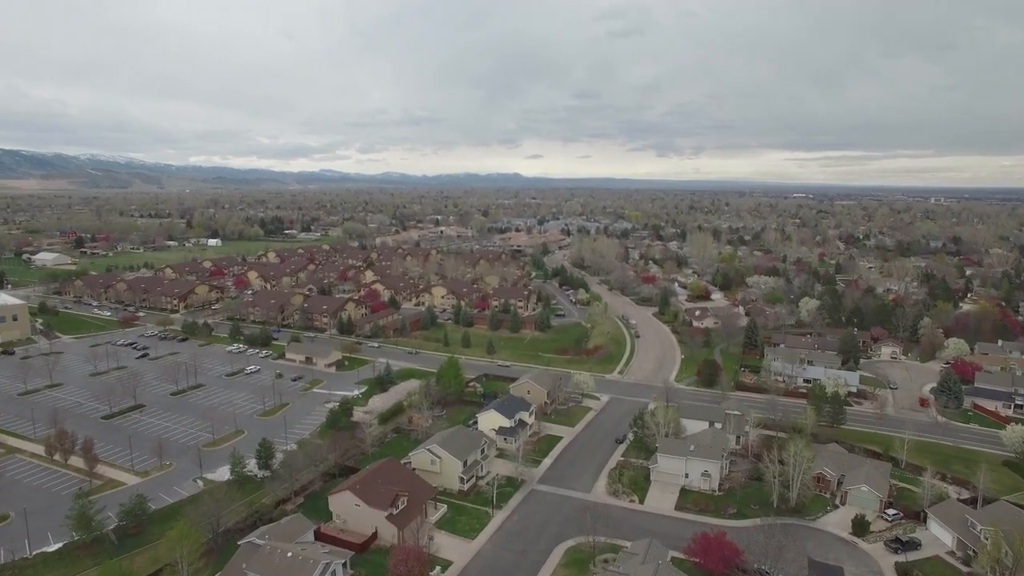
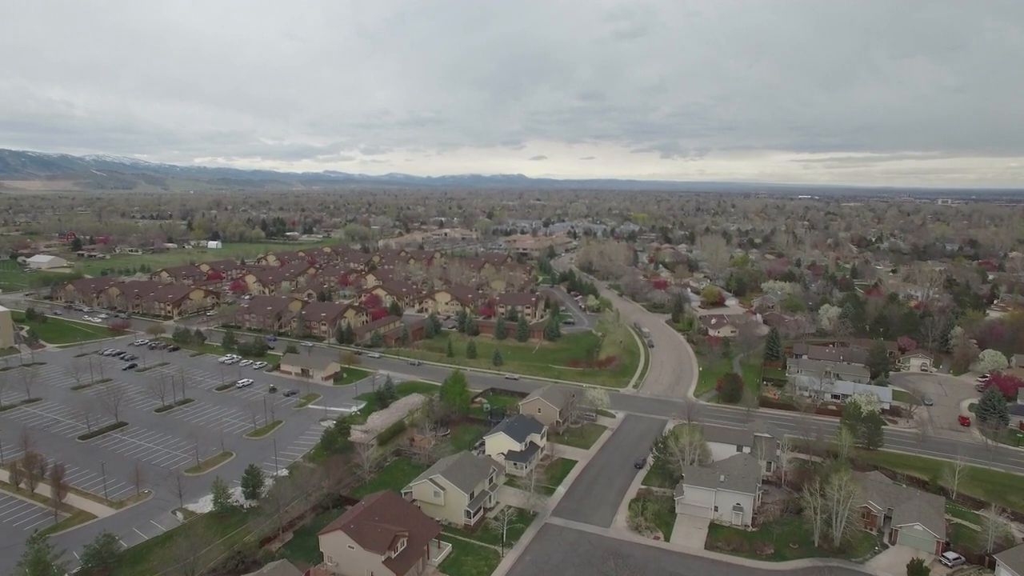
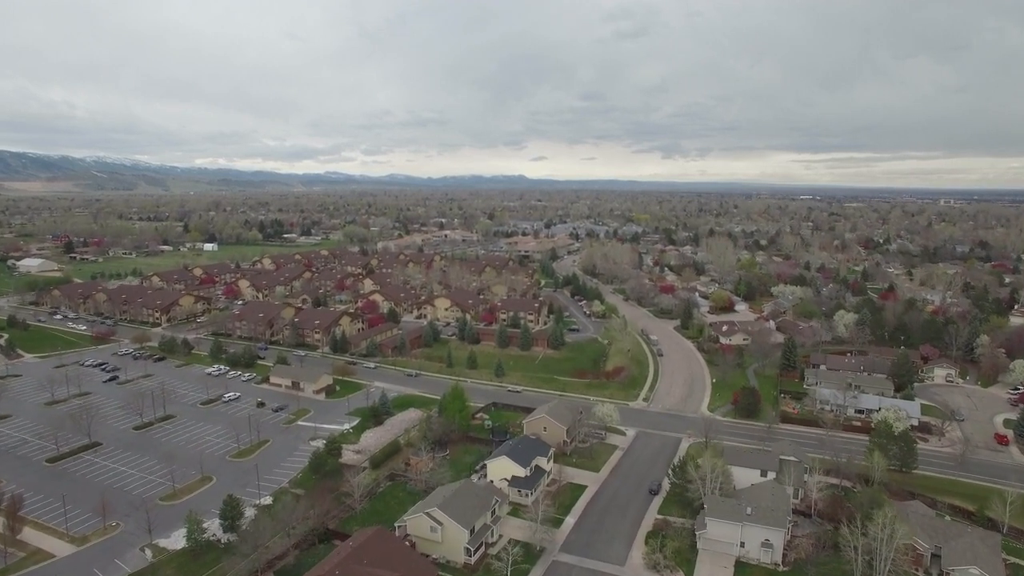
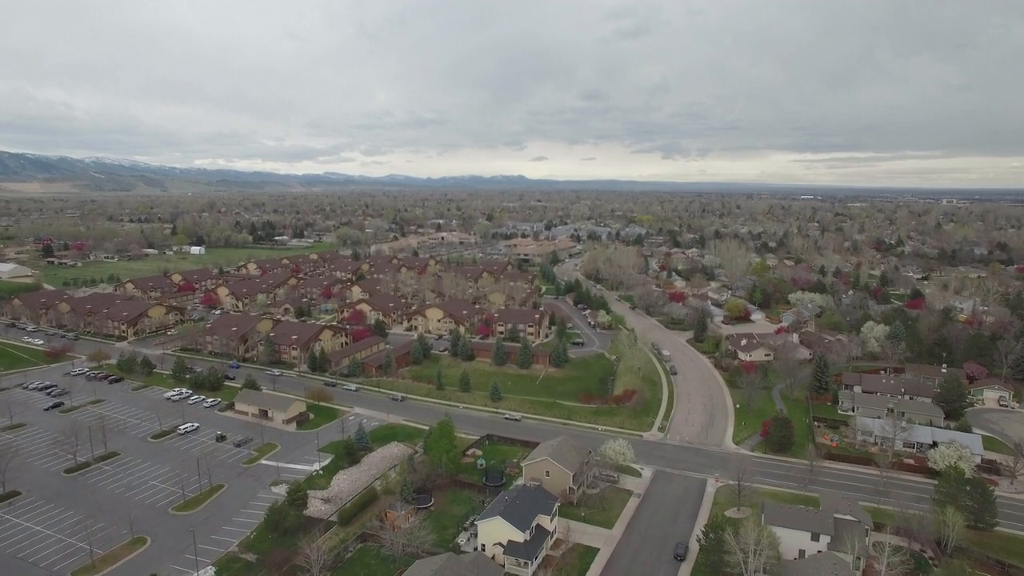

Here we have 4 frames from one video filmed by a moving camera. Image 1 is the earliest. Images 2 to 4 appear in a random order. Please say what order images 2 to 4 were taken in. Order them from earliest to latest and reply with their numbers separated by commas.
2, 3, 4
